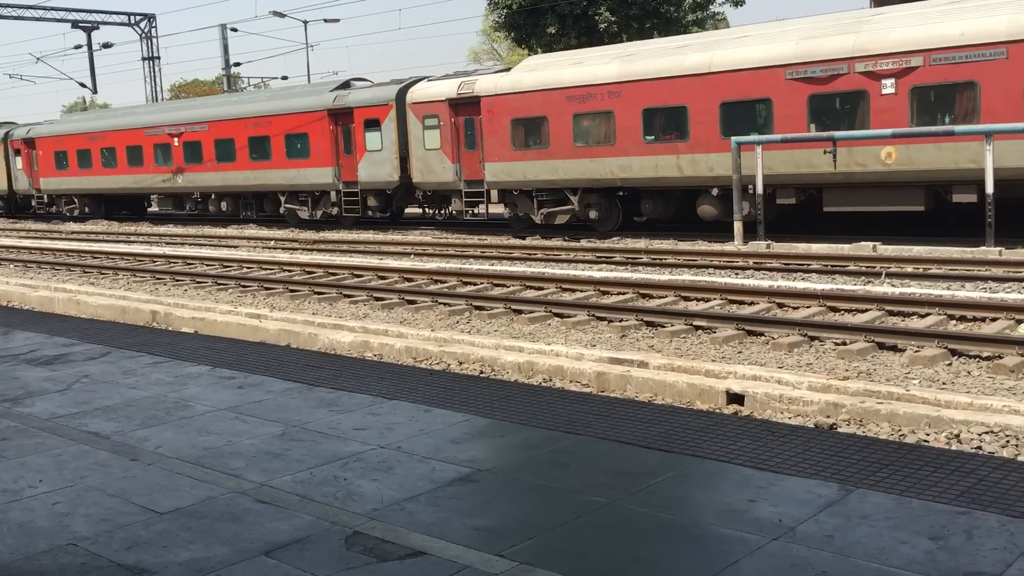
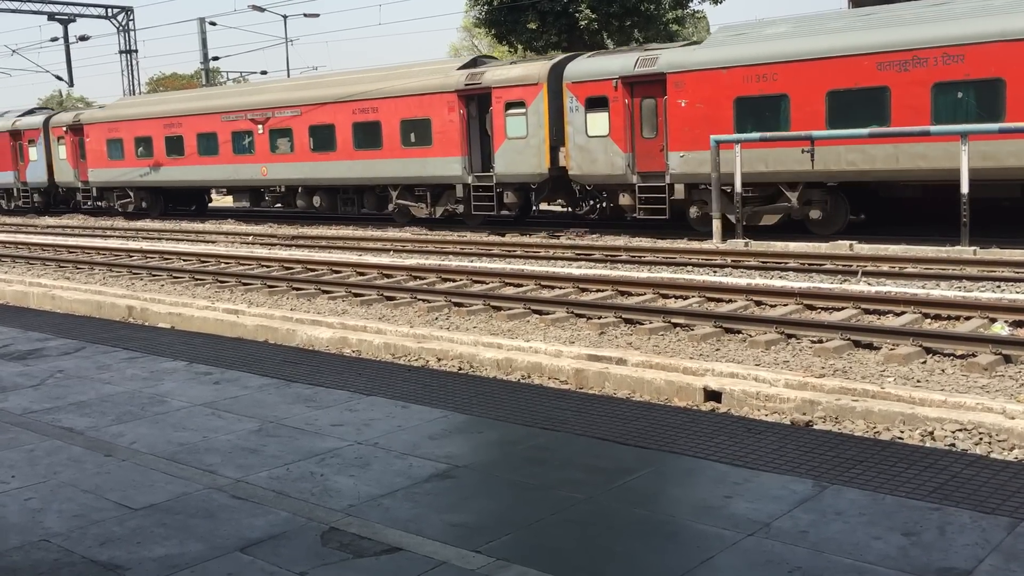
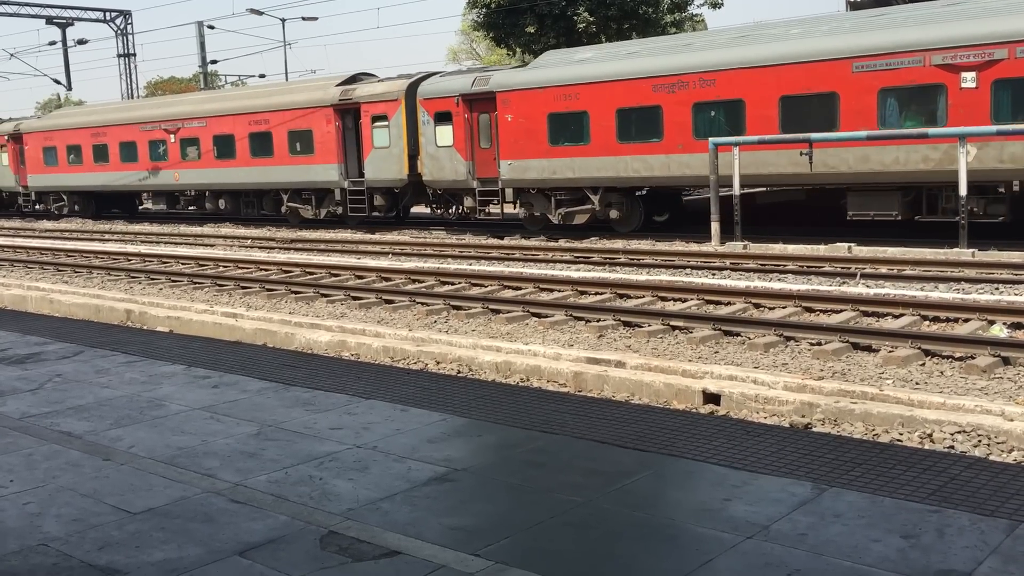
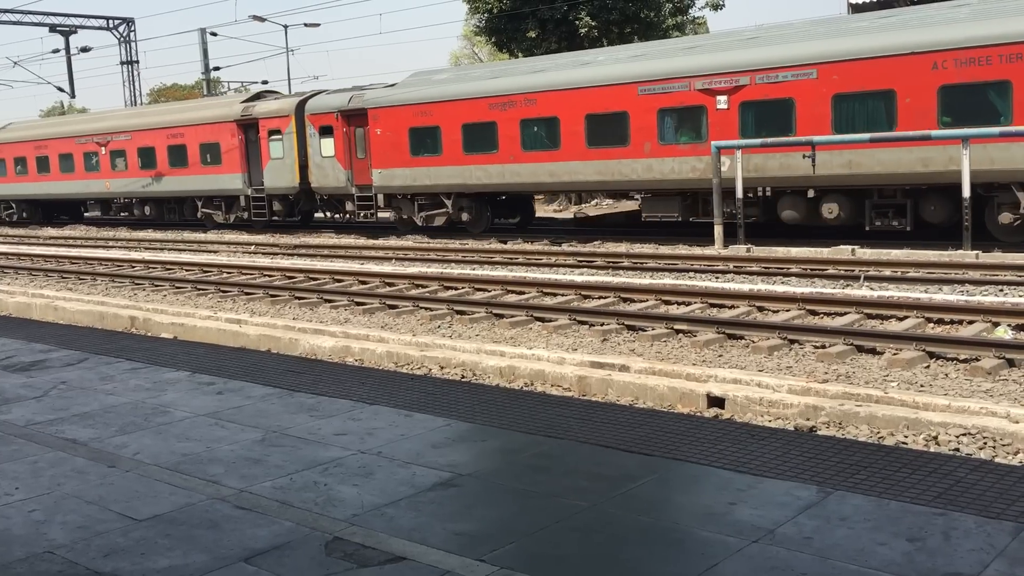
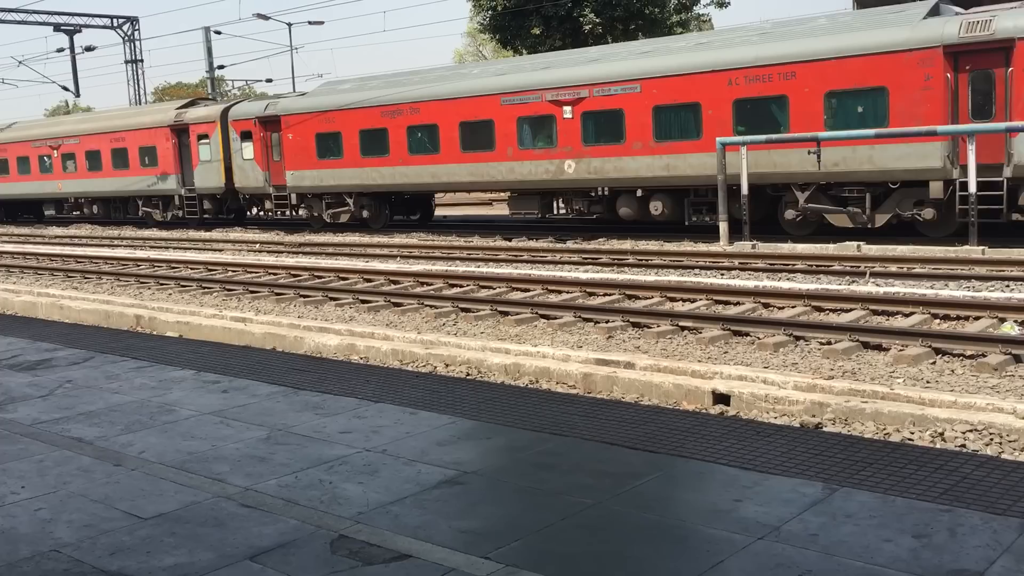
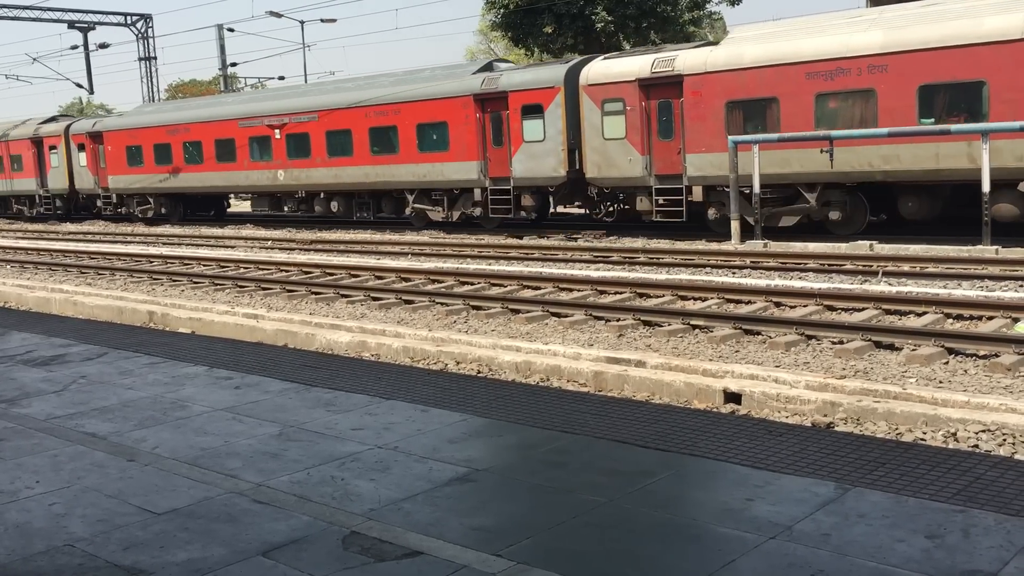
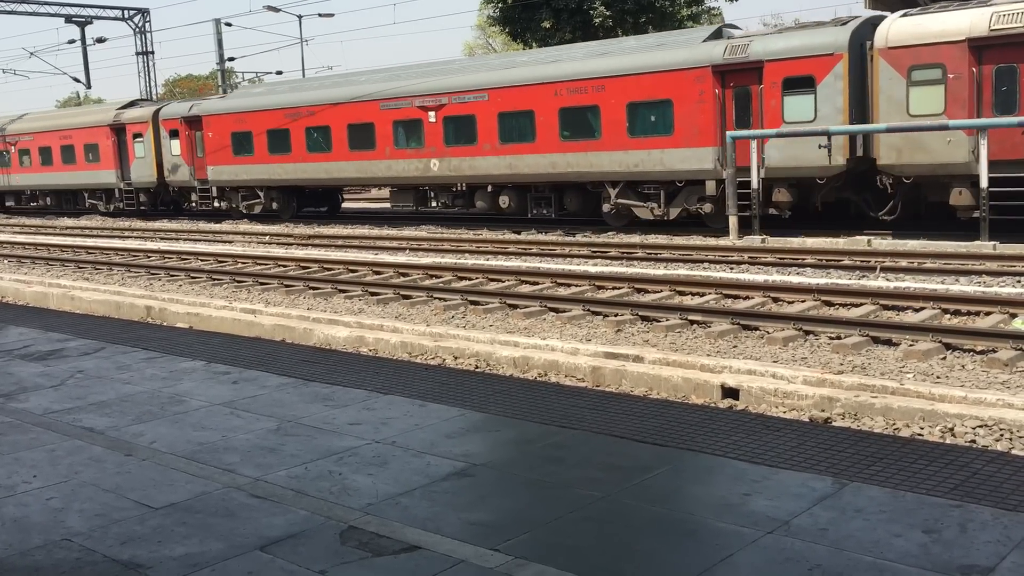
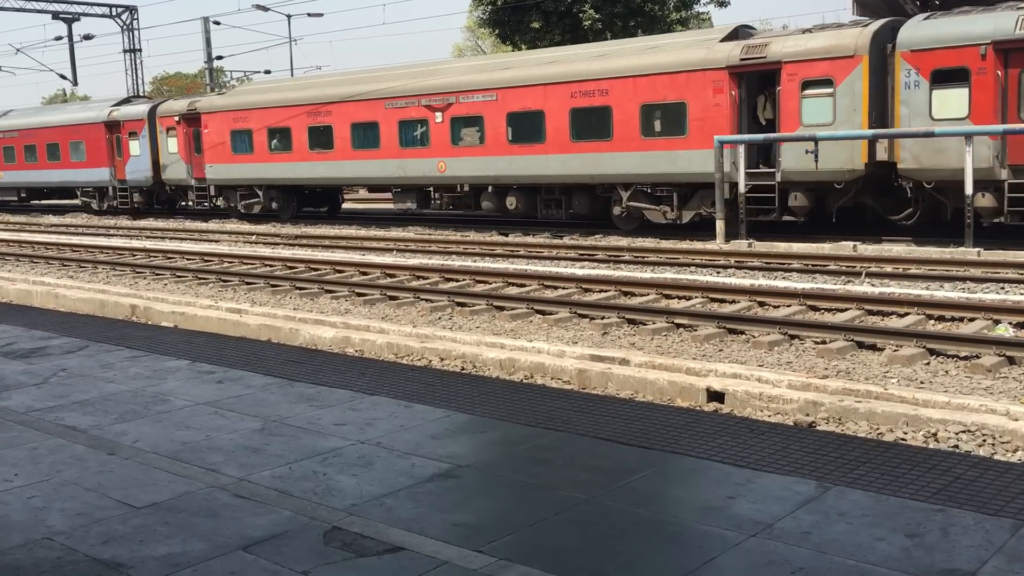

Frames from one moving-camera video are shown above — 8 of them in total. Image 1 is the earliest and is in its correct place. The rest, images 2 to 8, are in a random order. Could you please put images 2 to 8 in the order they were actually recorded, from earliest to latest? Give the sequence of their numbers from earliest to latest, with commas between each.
6, 7, 5, 4, 3, 2, 8
